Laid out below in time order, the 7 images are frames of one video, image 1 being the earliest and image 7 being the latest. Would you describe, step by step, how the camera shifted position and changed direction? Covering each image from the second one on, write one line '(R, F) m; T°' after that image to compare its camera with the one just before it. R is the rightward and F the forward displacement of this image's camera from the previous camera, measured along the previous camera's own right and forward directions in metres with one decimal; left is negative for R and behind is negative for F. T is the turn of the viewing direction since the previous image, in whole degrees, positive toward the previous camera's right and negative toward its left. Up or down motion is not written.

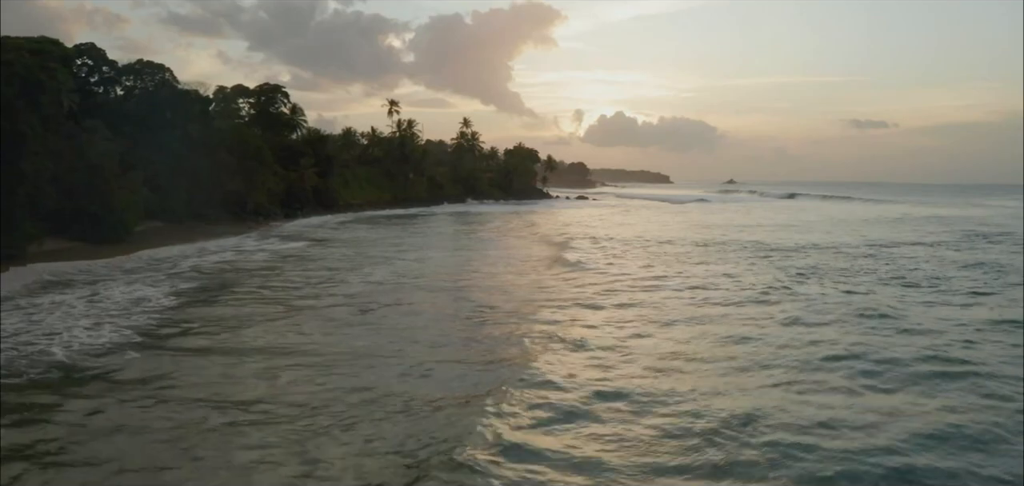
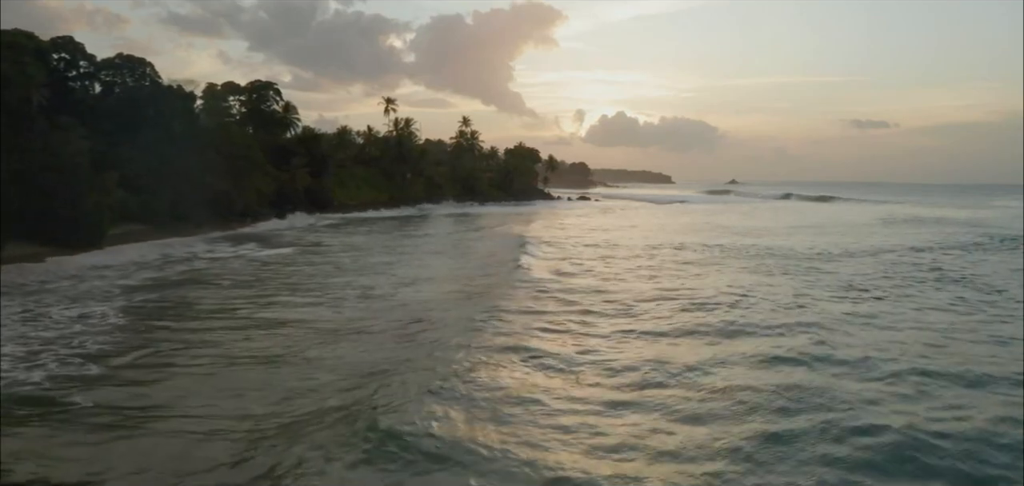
(0.0, +1.7) m; 0°
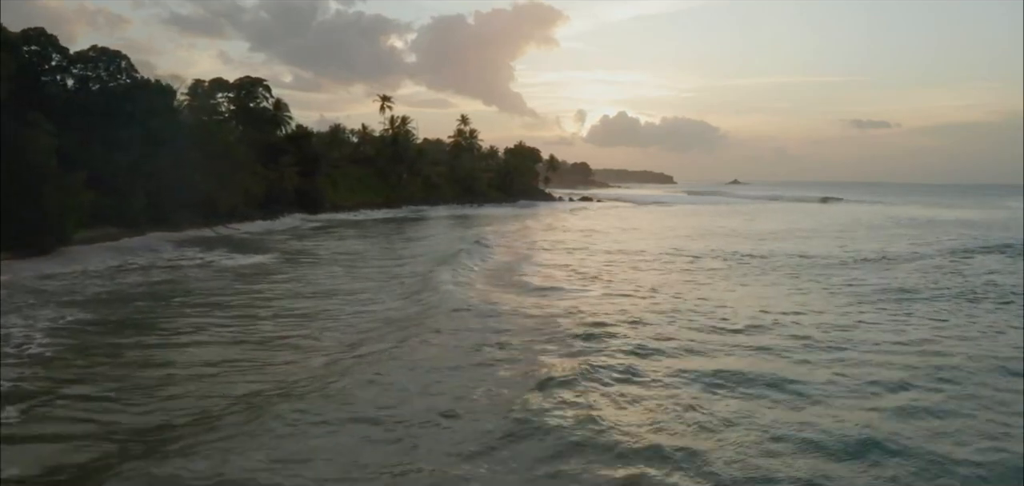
(+0.1, +1.9) m; 0°
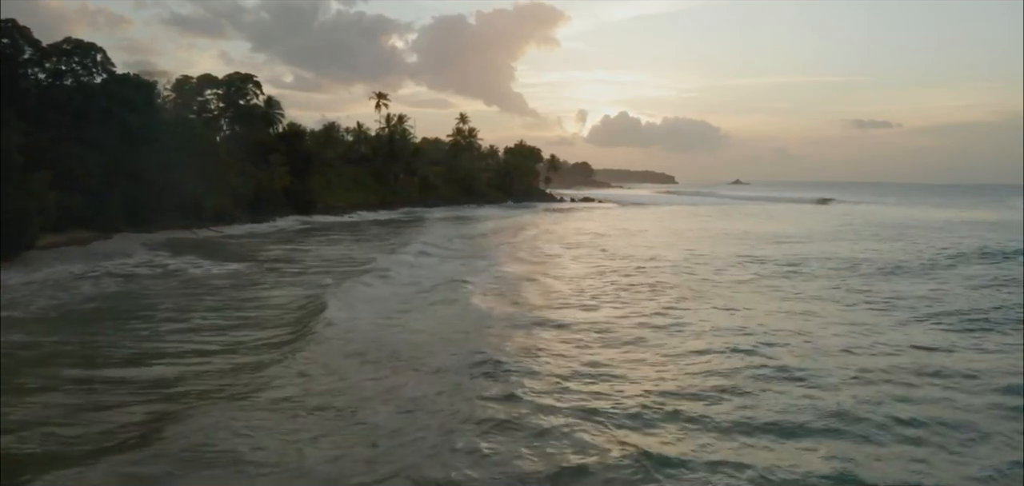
(+0.1, +1.8) m; 0°
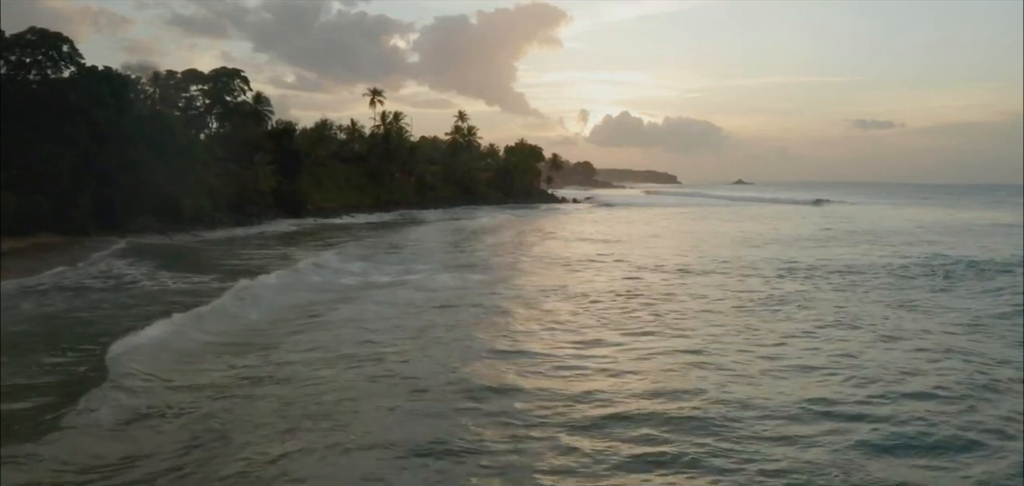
(+0.1, +2.1) m; 0°
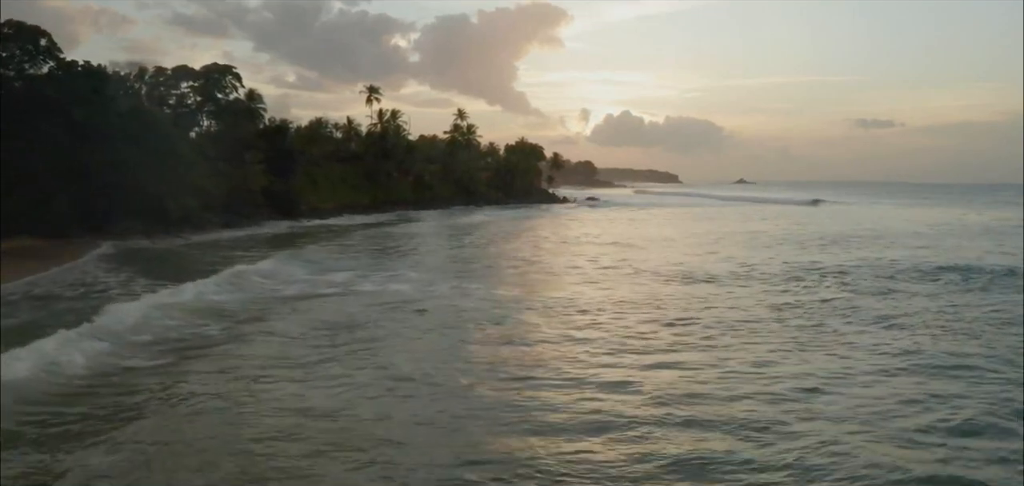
(0.0, +1.2) m; 0°
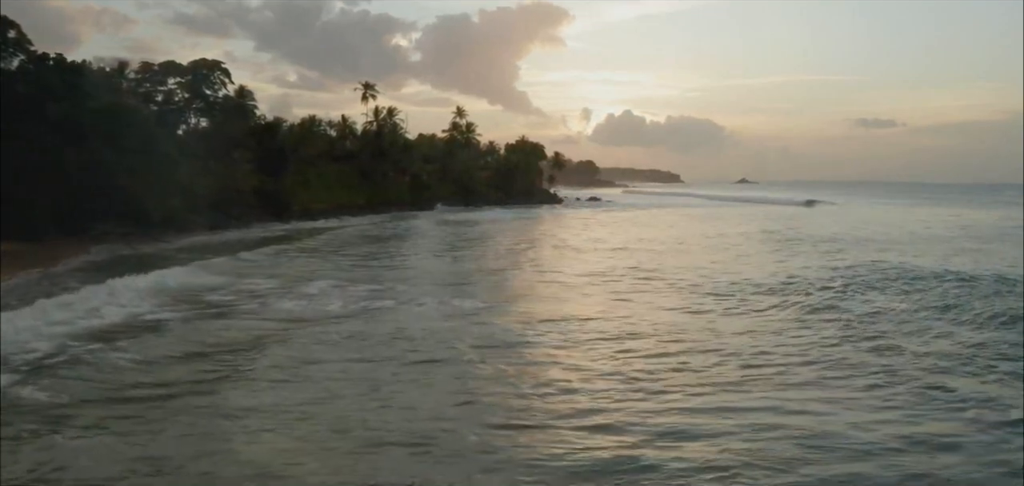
(0.0, +1.6) m; 0°
